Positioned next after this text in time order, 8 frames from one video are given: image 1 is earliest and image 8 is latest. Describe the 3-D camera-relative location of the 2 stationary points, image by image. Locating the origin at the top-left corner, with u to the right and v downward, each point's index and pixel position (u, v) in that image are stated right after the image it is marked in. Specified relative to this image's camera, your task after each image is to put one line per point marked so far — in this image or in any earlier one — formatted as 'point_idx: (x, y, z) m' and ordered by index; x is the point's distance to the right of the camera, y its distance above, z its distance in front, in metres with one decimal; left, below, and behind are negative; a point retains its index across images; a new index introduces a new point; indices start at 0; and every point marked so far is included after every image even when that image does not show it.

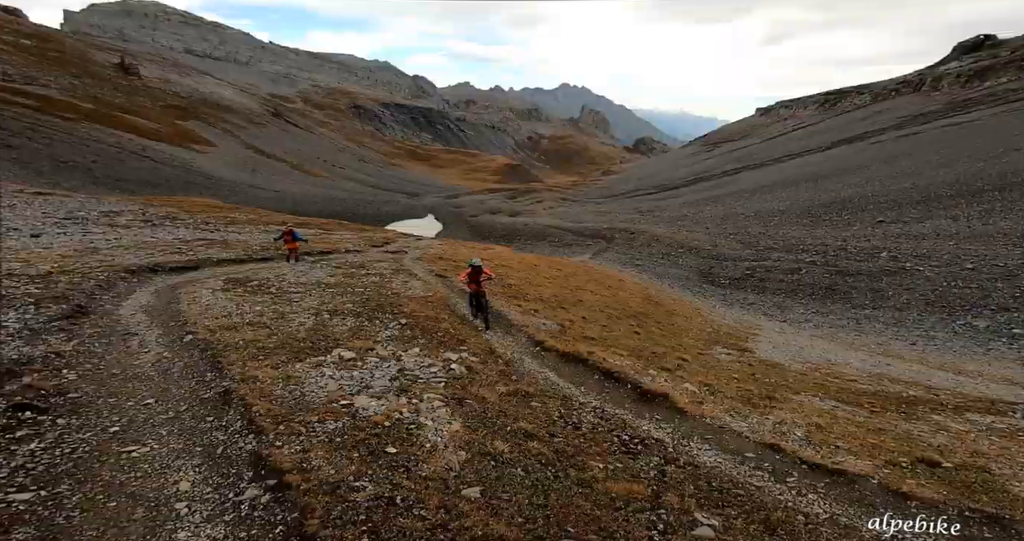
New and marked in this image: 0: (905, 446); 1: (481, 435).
0: (+9.8, -4.6, +11.7) m
1: (-0.7, -3.2, +9.4) m
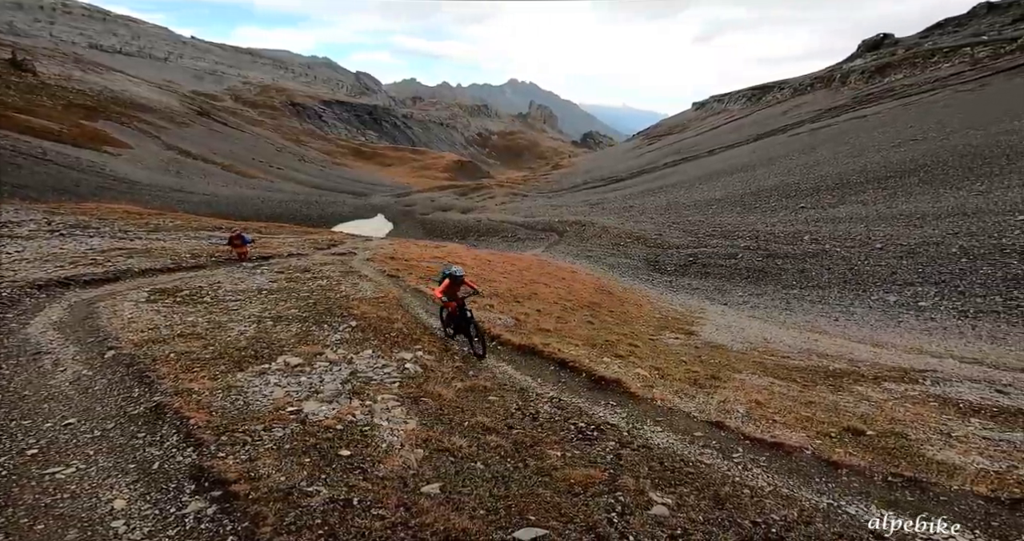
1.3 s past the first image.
0: (+8.8, -4.1, +12.7) m
1: (-1.5, -3.1, +9.4) m
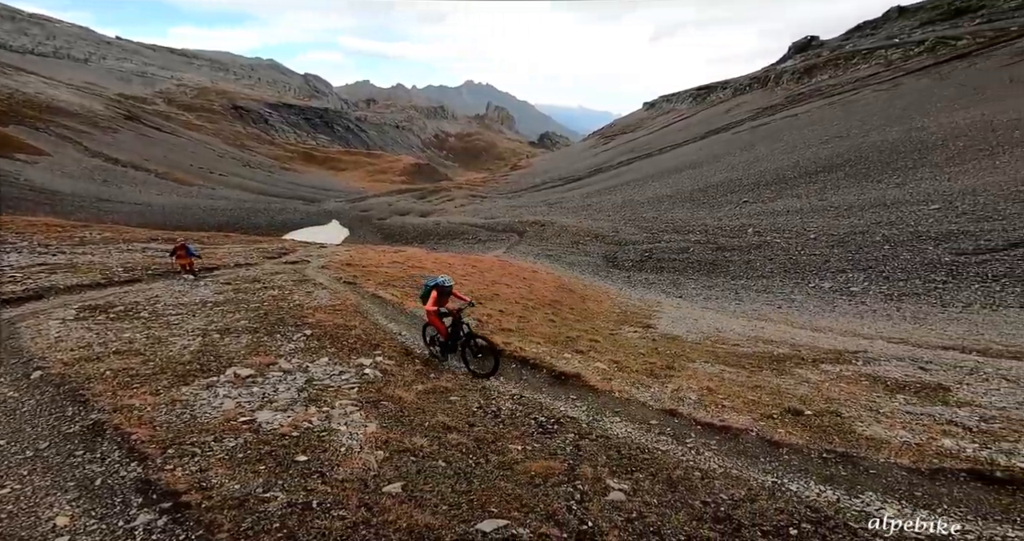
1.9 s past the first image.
0: (+7.7, -3.8, +13.6) m
1: (-2.3, -3.2, +9.5) m
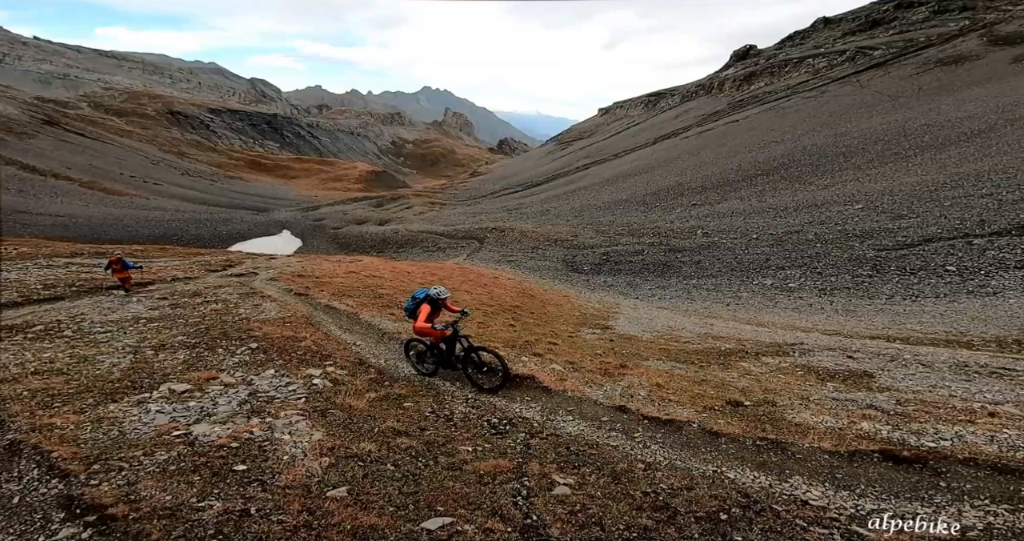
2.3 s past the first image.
0: (+6.3, -3.7, +14.5) m
1: (-3.3, -3.4, +9.5) m
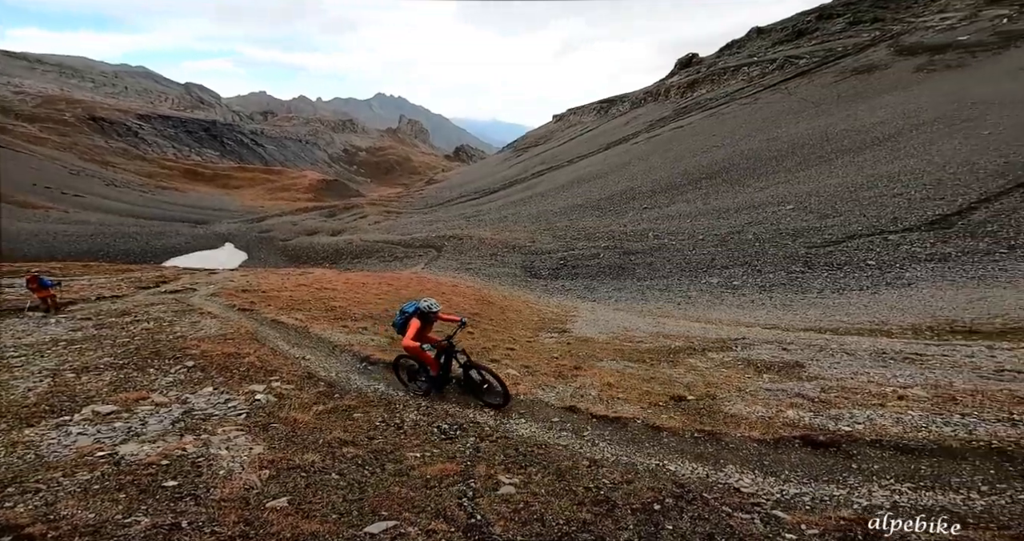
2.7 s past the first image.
0: (+4.8, -3.8, +15.2) m
1: (-4.4, -3.6, +9.4) m
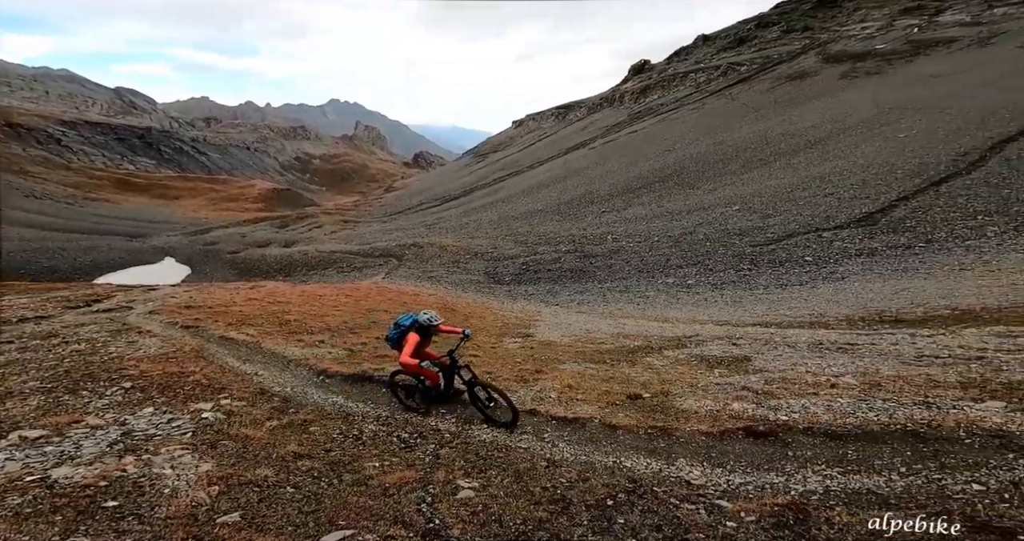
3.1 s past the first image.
0: (+3.5, -3.8, +15.7) m
1: (-5.2, -3.9, +9.2) m
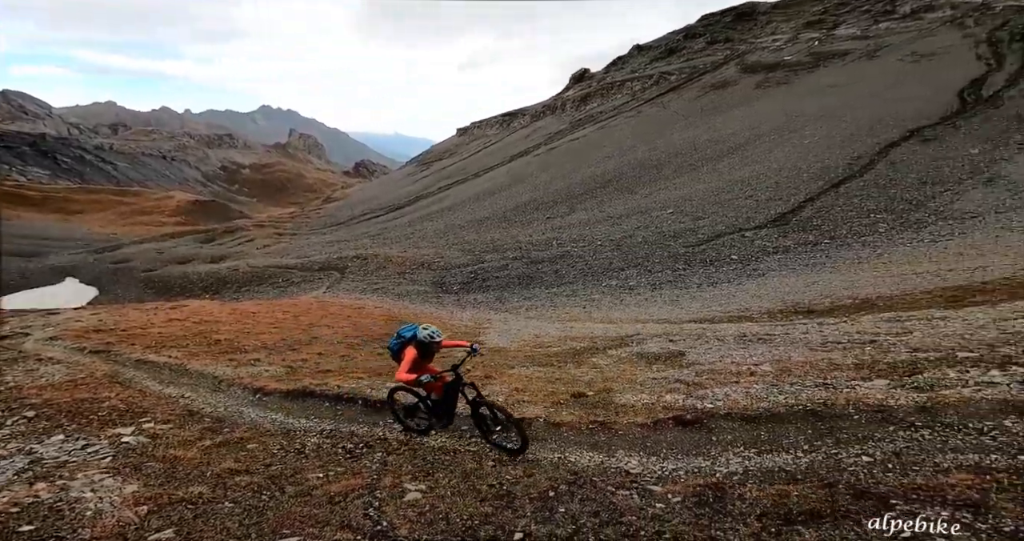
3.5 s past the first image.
0: (+1.8, -4.0, +16.3) m
1: (-6.2, -4.3, +8.9) m
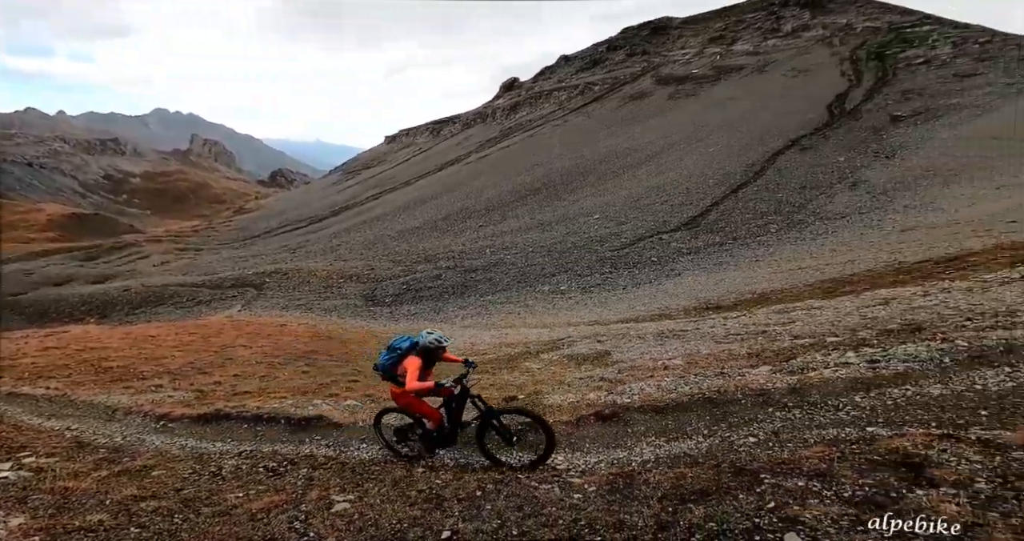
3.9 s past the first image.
0: (-0.6, -4.3, +16.7) m
1: (-7.5, -4.7, +8.3) m
